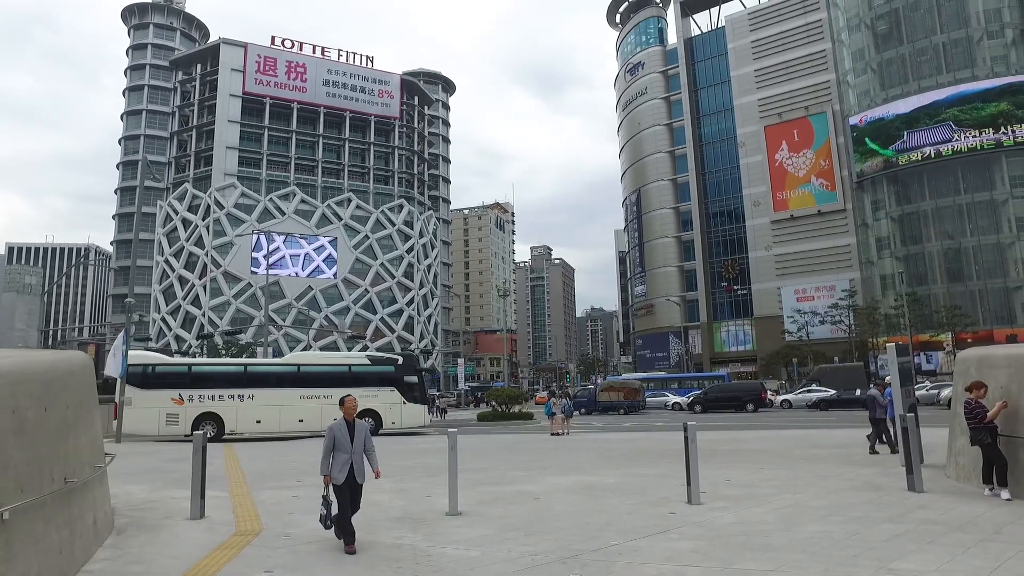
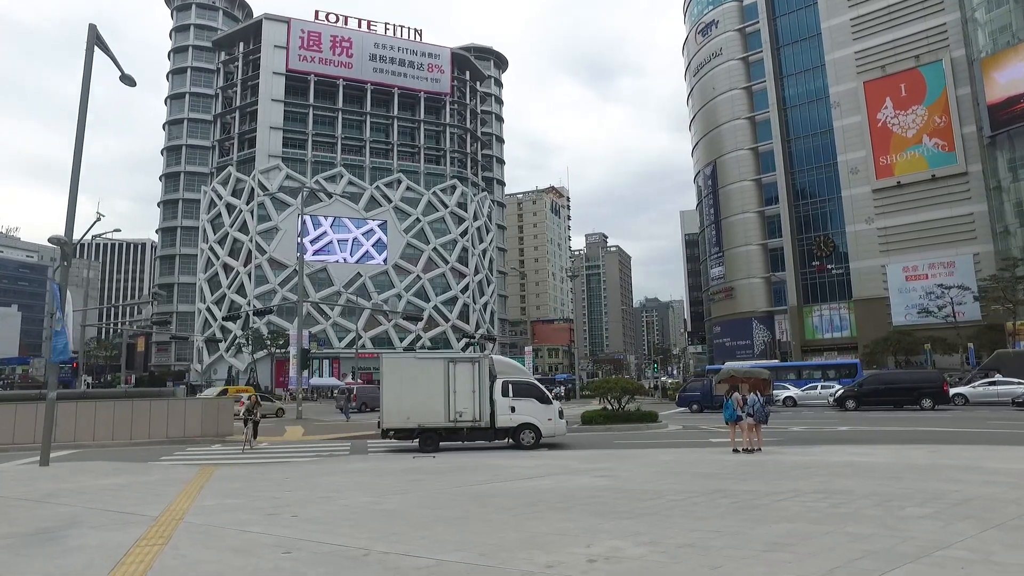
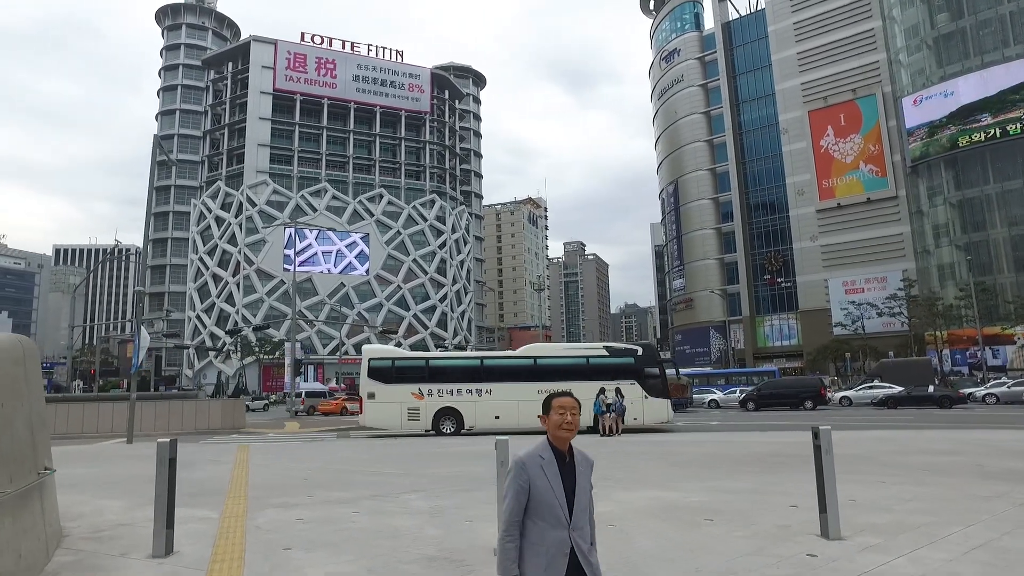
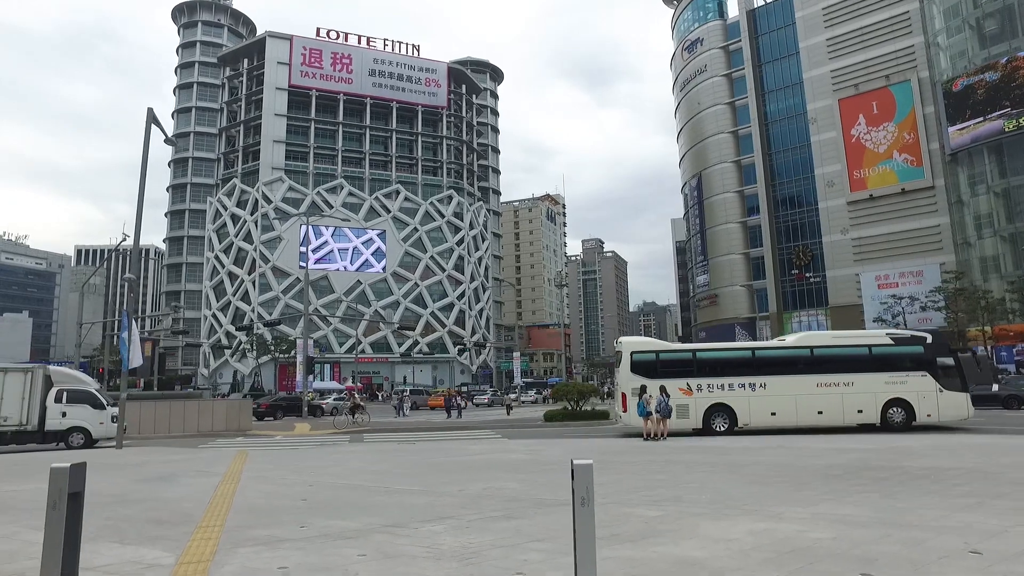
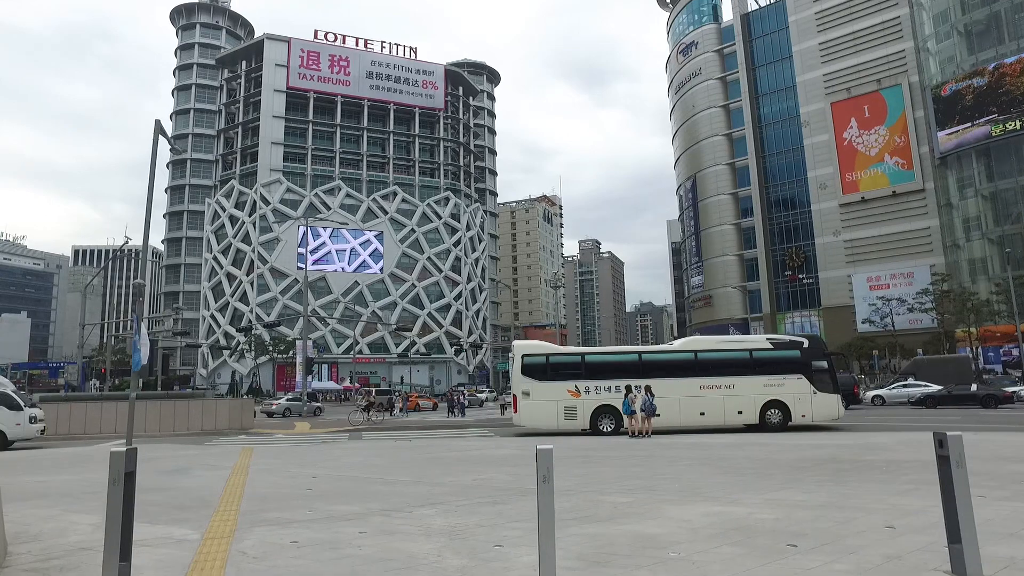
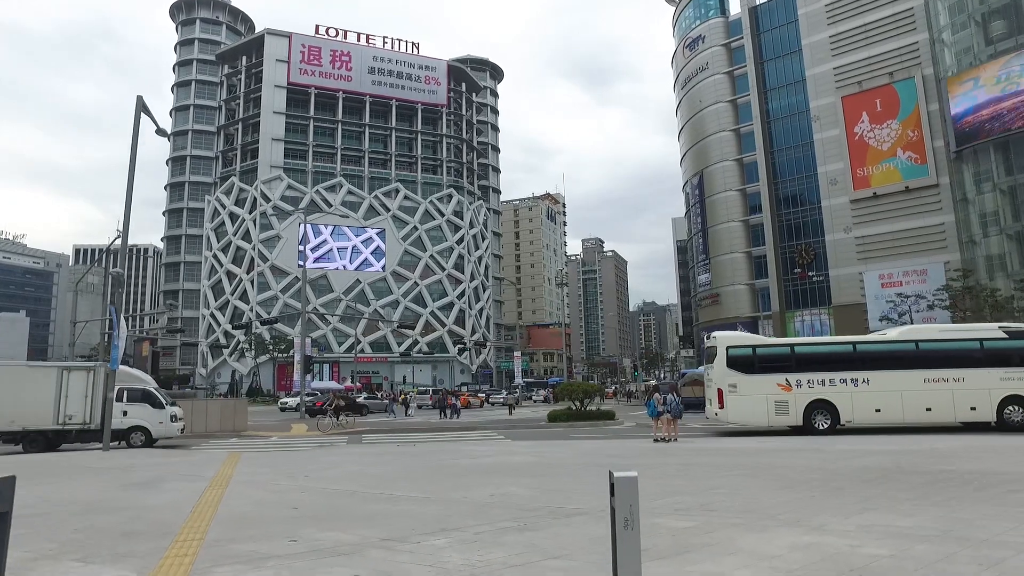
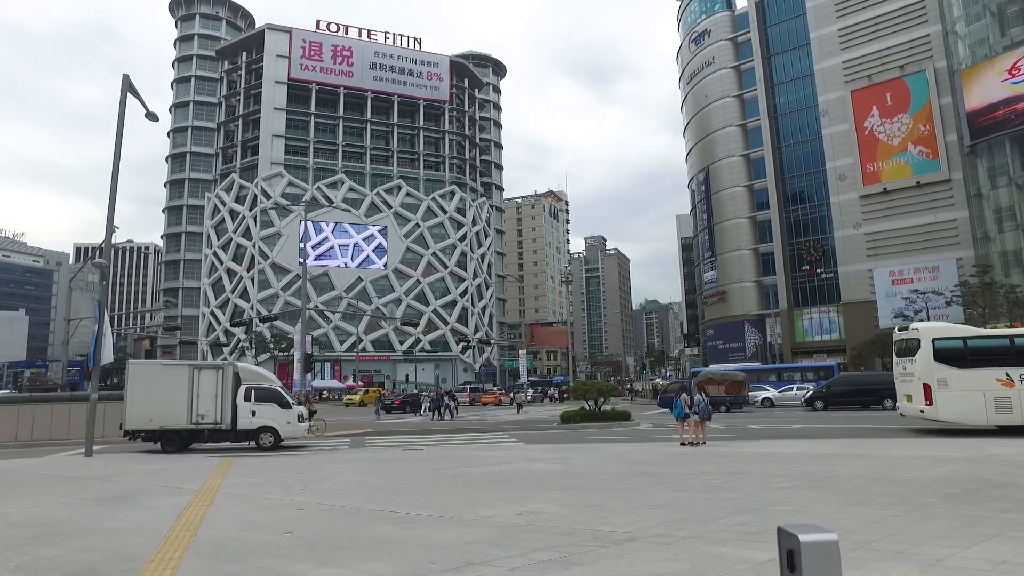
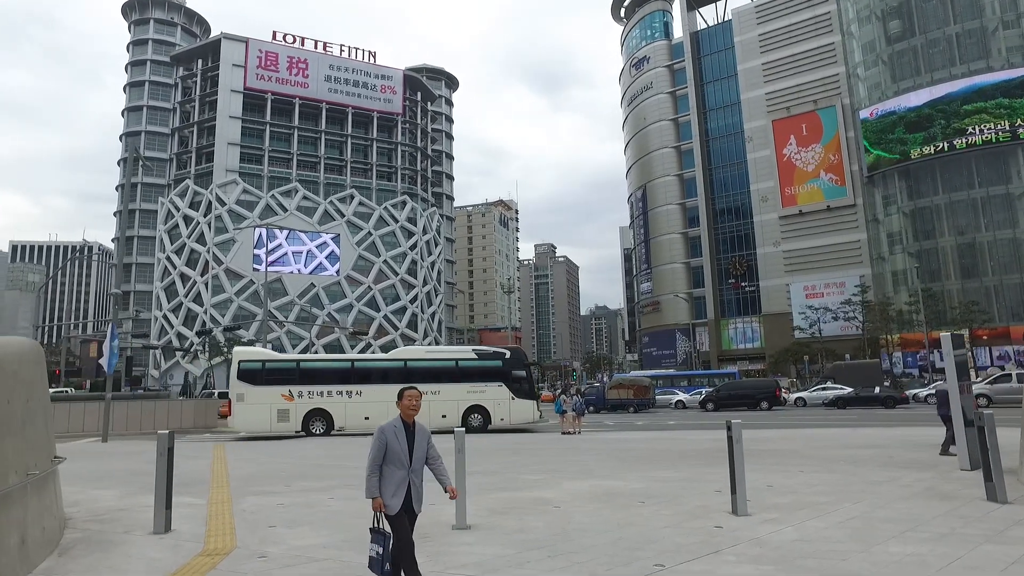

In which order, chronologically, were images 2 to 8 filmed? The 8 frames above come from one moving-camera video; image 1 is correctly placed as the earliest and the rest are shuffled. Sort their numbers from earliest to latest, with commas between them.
8, 3, 5, 4, 6, 7, 2
